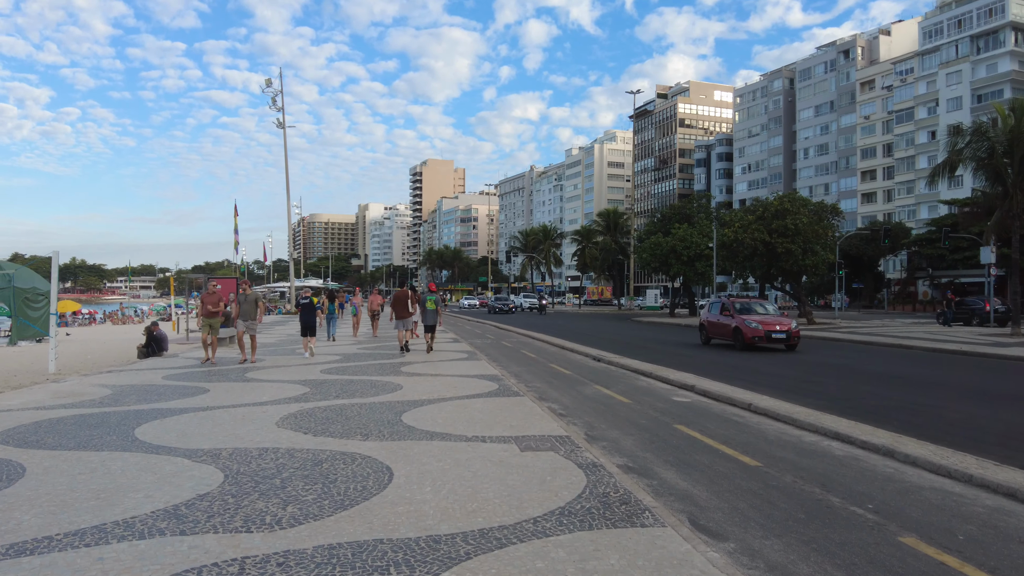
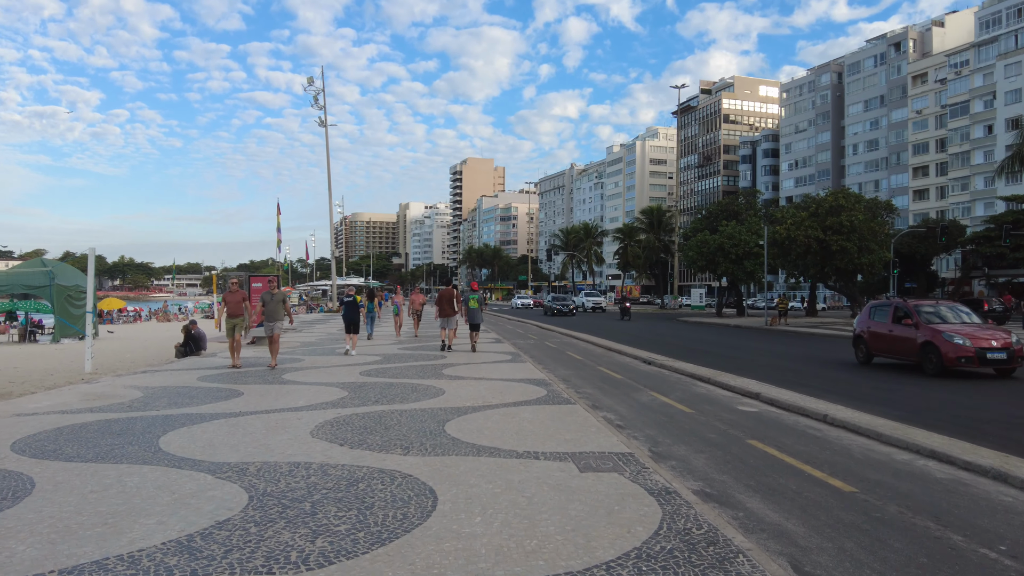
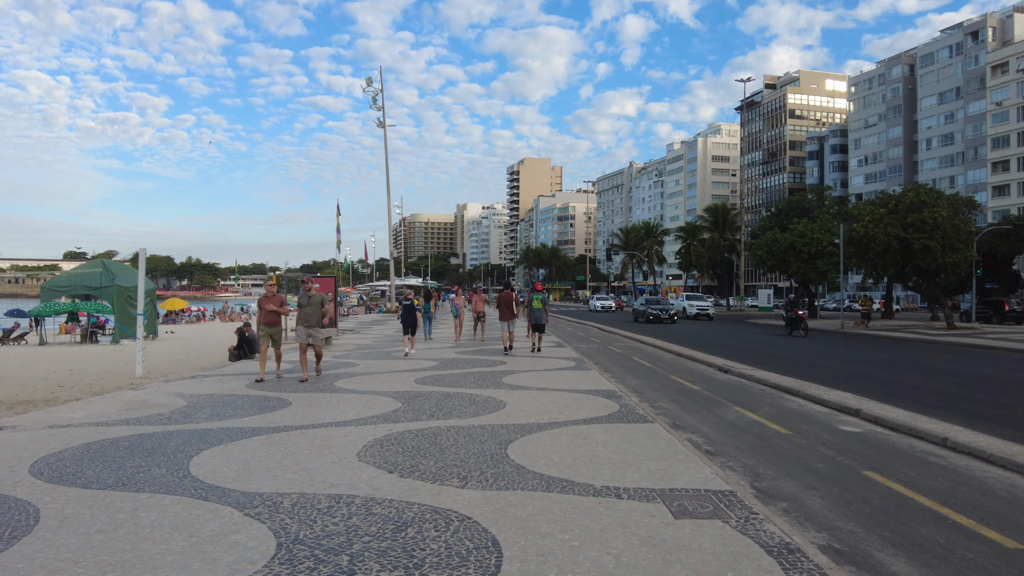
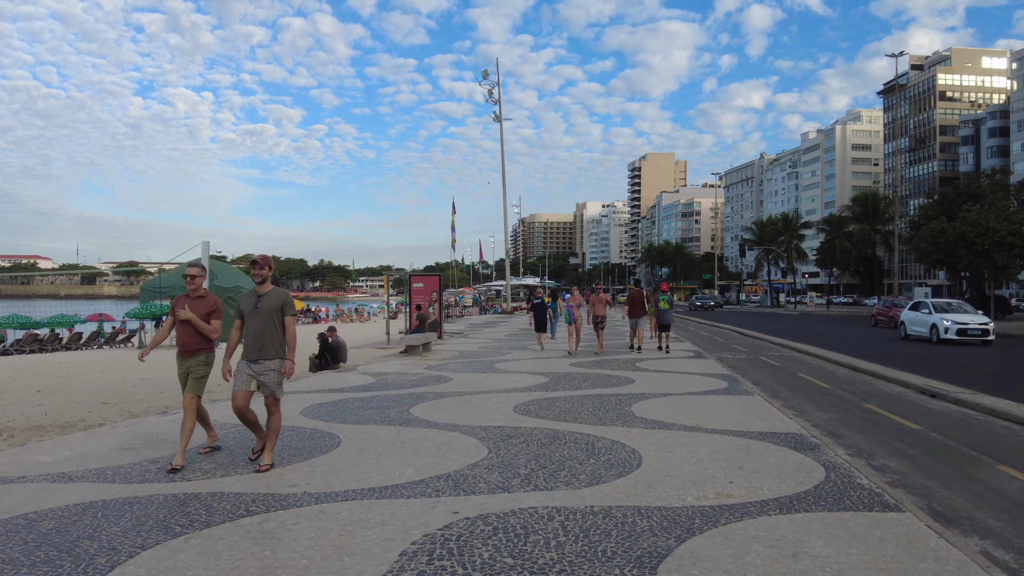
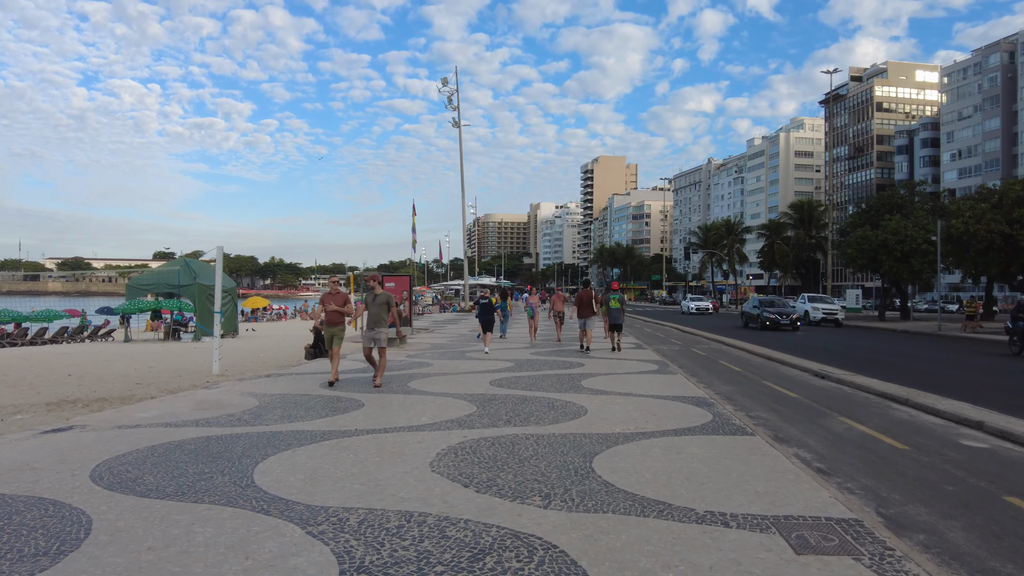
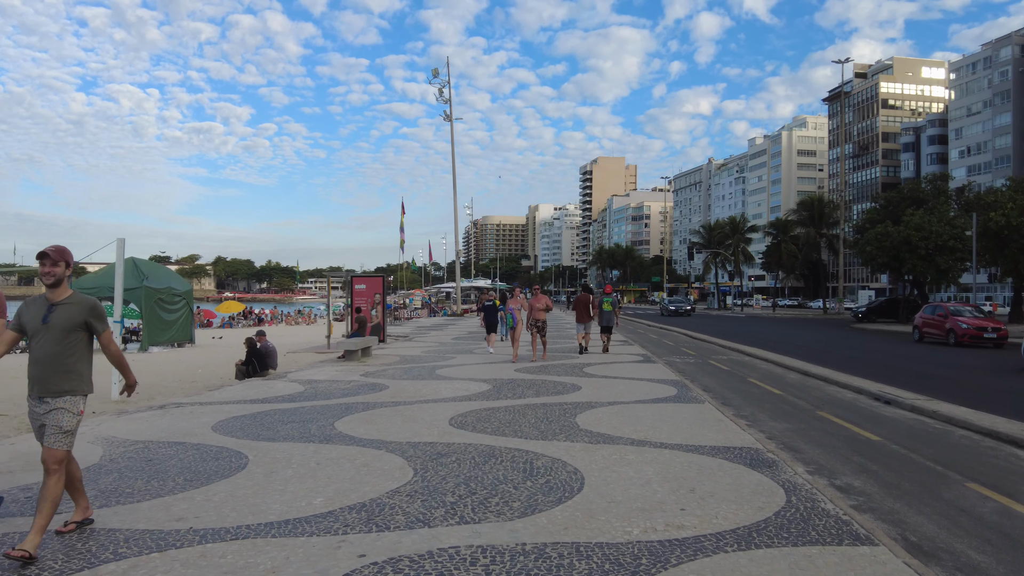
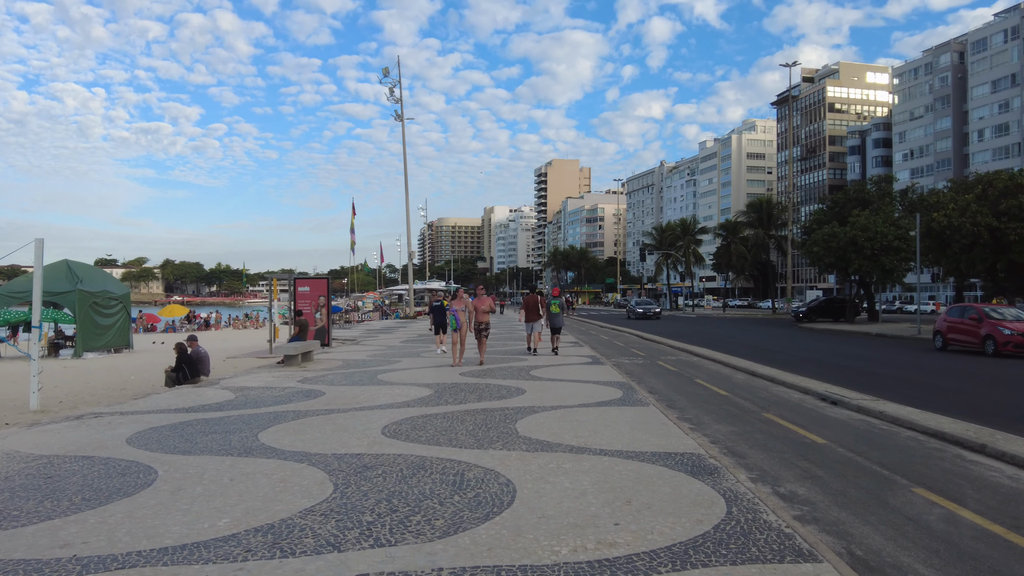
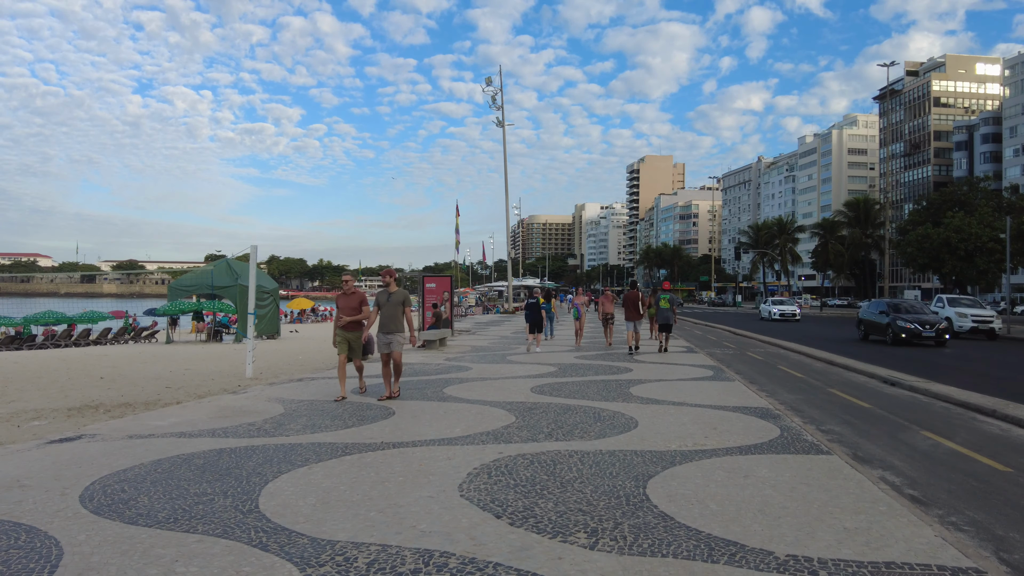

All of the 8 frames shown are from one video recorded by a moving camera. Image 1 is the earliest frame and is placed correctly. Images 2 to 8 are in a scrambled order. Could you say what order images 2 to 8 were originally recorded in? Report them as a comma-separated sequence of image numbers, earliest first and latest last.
2, 3, 5, 8, 4, 6, 7
